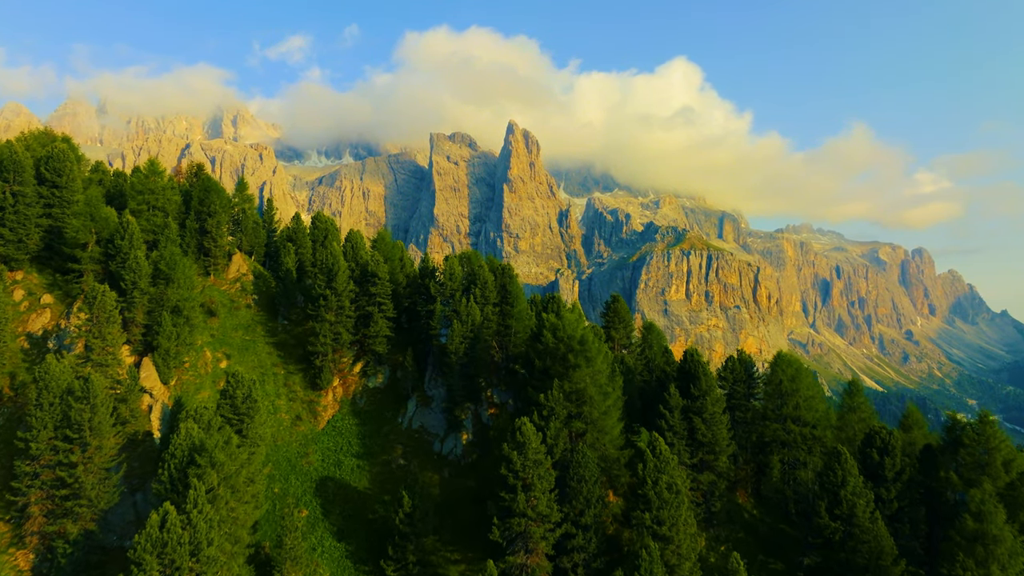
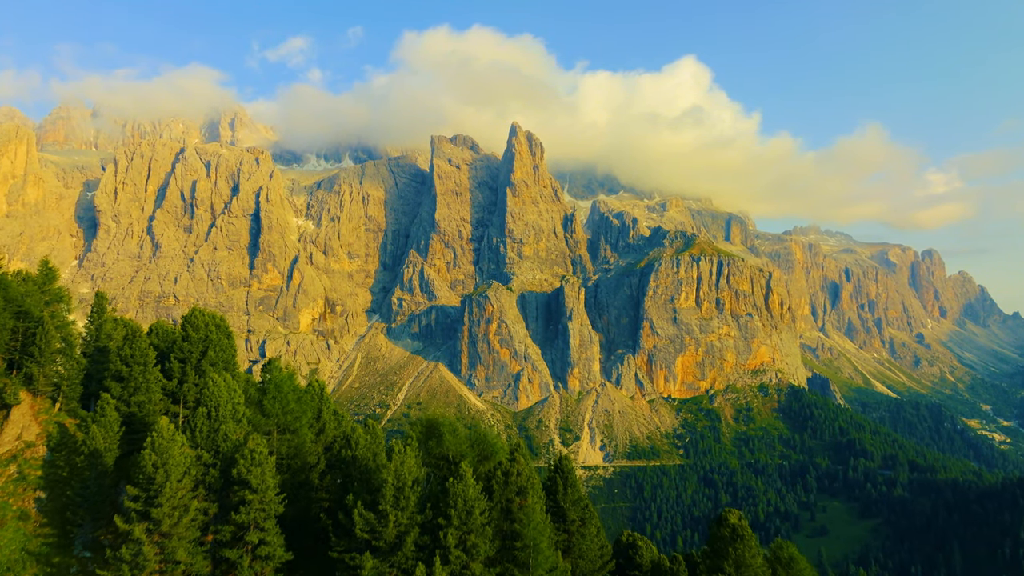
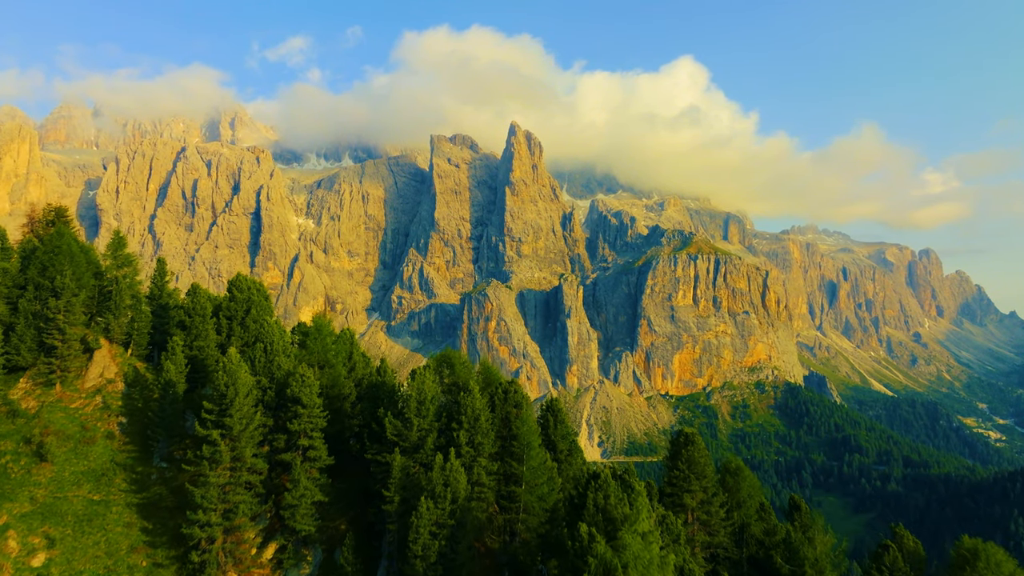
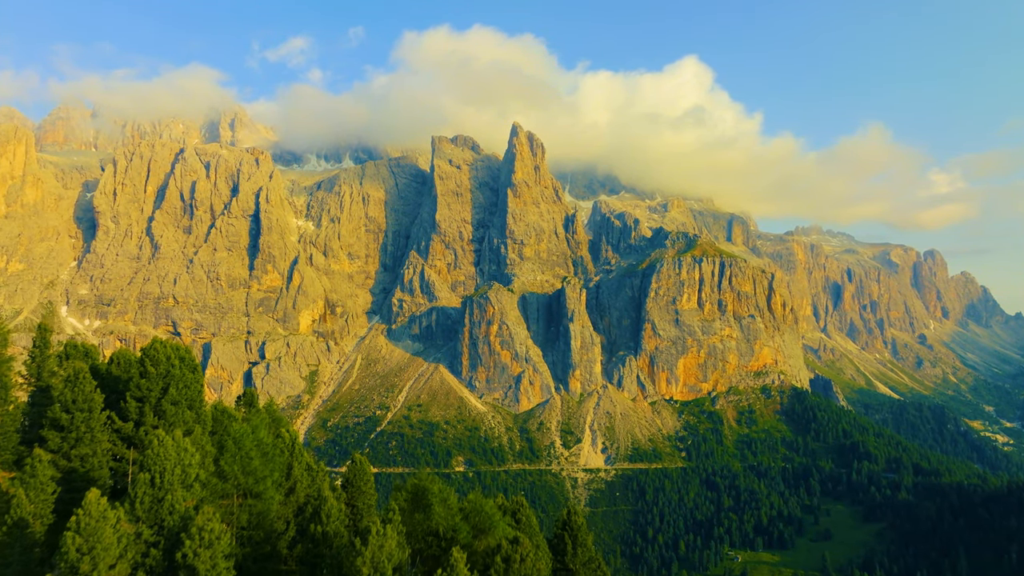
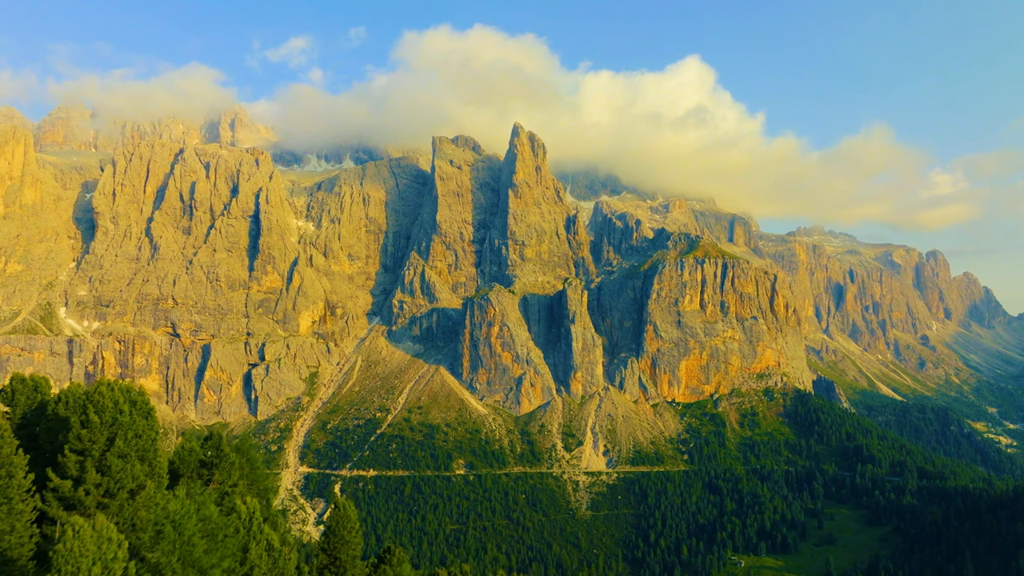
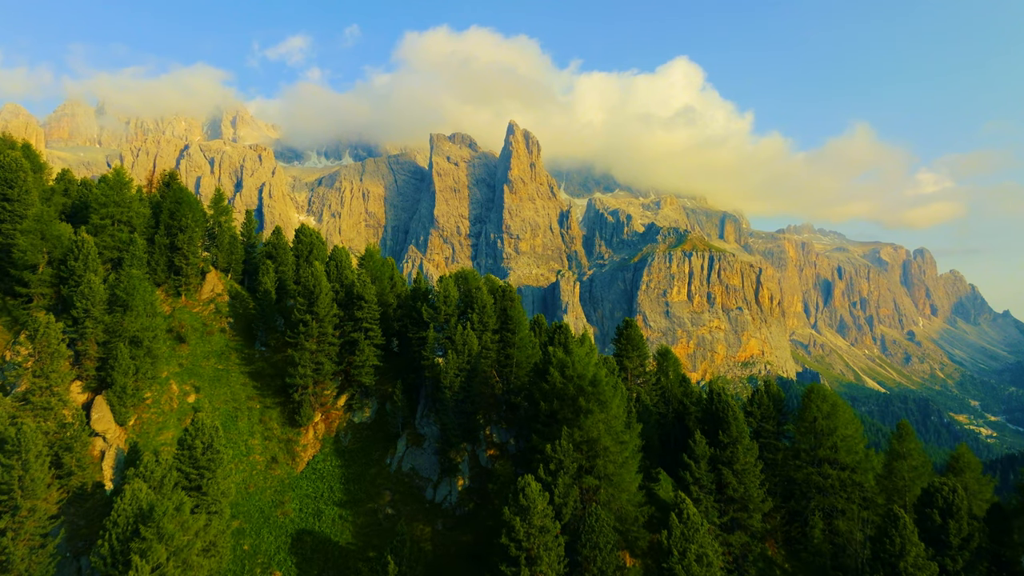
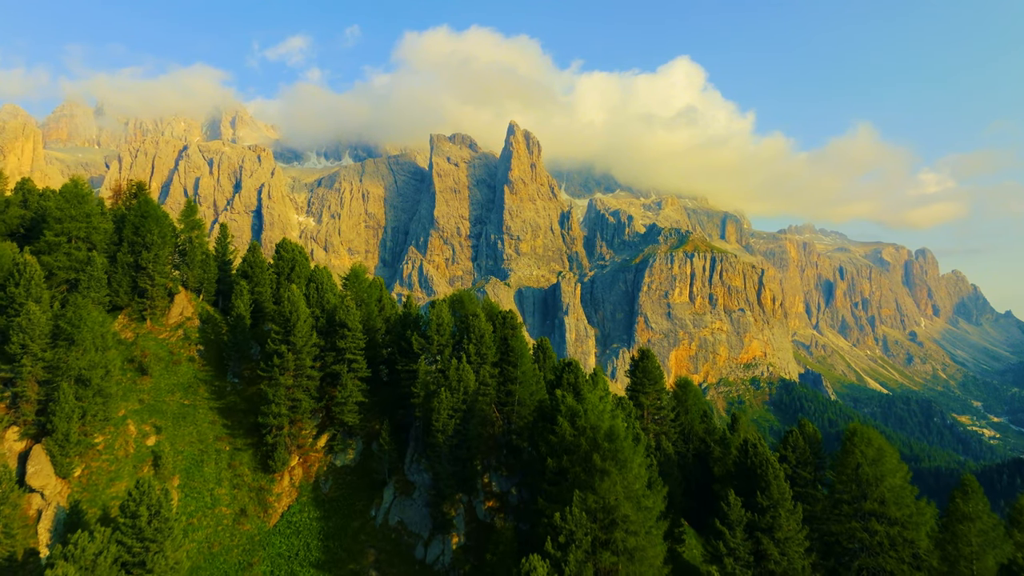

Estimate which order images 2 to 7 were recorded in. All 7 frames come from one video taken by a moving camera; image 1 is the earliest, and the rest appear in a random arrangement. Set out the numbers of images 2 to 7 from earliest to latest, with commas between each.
6, 7, 3, 2, 4, 5
